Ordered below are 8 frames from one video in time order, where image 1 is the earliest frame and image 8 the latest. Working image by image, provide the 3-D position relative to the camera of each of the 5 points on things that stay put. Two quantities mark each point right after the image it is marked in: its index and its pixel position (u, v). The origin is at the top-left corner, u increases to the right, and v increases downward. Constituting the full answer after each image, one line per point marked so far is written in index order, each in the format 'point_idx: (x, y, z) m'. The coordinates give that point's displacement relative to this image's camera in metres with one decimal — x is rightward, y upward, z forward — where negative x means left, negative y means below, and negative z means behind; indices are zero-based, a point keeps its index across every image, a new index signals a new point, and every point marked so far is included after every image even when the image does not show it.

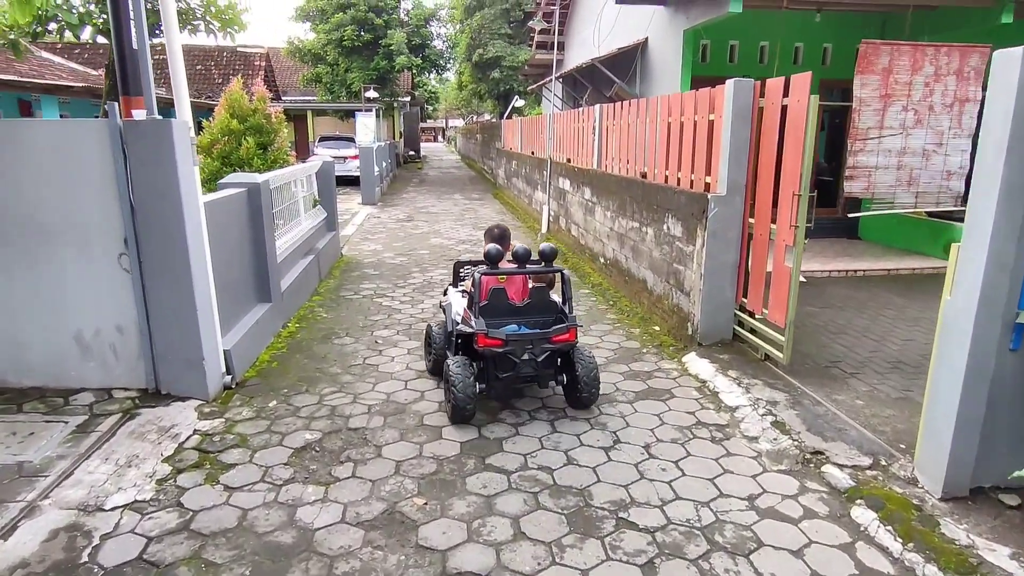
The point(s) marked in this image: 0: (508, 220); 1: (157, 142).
0: (-0.1, +1.2, +11.0) m
1: (-1.7, +0.7, +3.0) m
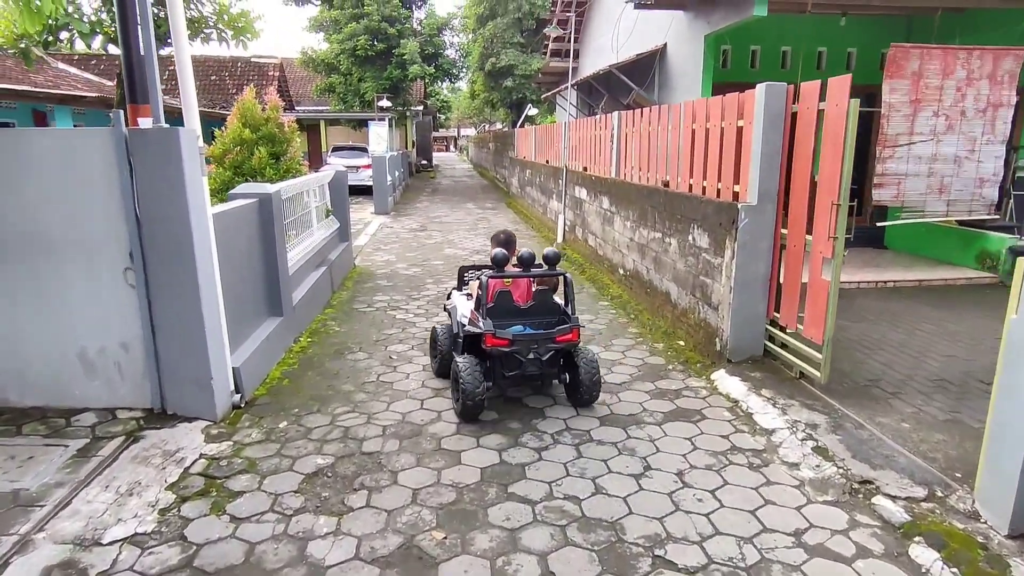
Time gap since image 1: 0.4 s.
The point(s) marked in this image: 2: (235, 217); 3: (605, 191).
0: (+0.2, +1.0, +10.8) m
1: (-1.6, +0.6, +2.9) m
2: (-1.7, +0.4, +3.8) m
3: (+1.0, +1.1, +6.9) m
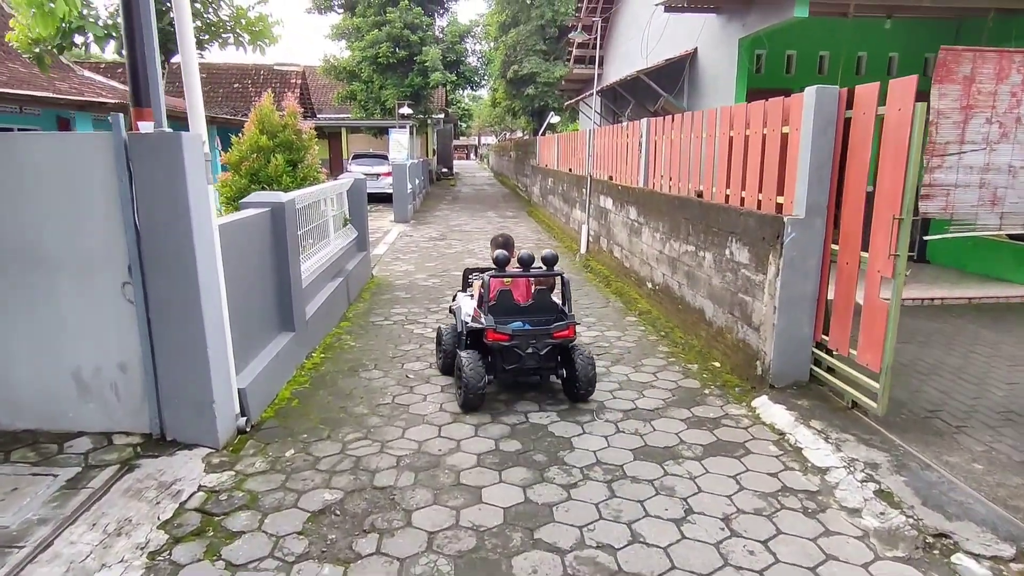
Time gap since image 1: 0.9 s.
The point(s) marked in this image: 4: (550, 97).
0: (+0.5, +0.8, +10.6) m
1: (-1.5, +0.5, +2.7) m
2: (-1.5, +0.3, +3.6) m
3: (+1.3, +0.9, +6.7) m
4: (+1.0, +5.2, +17.3) m
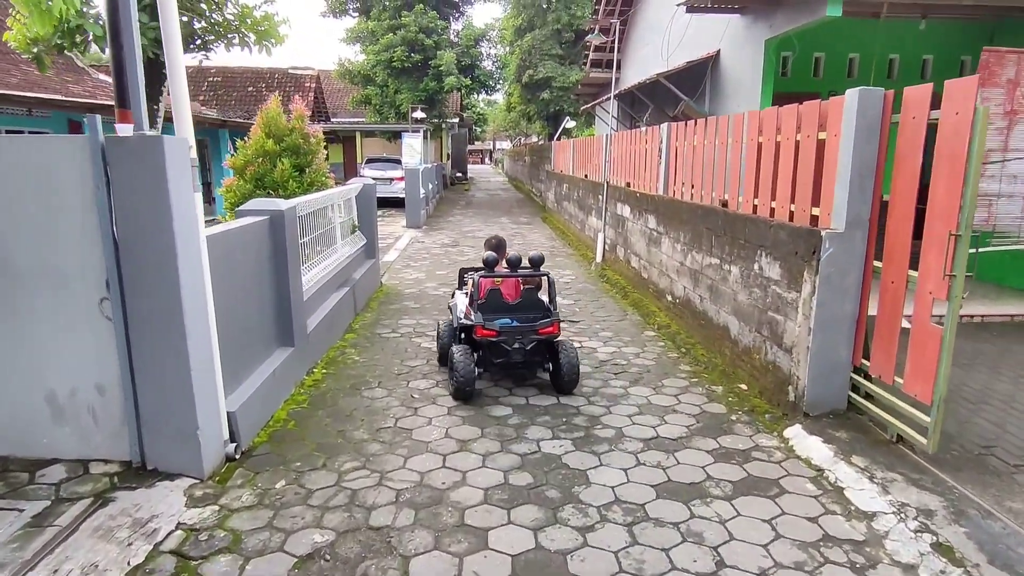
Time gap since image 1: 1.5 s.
0: (+0.8, +0.7, +10.3) m
1: (-1.4, +0.5, +2.5) m
2: (-1.4, +0.3, +3.4) m
3: (+1.4, +0.8, +6.4) m
4: (+1.4, +5.0, +17.0) m
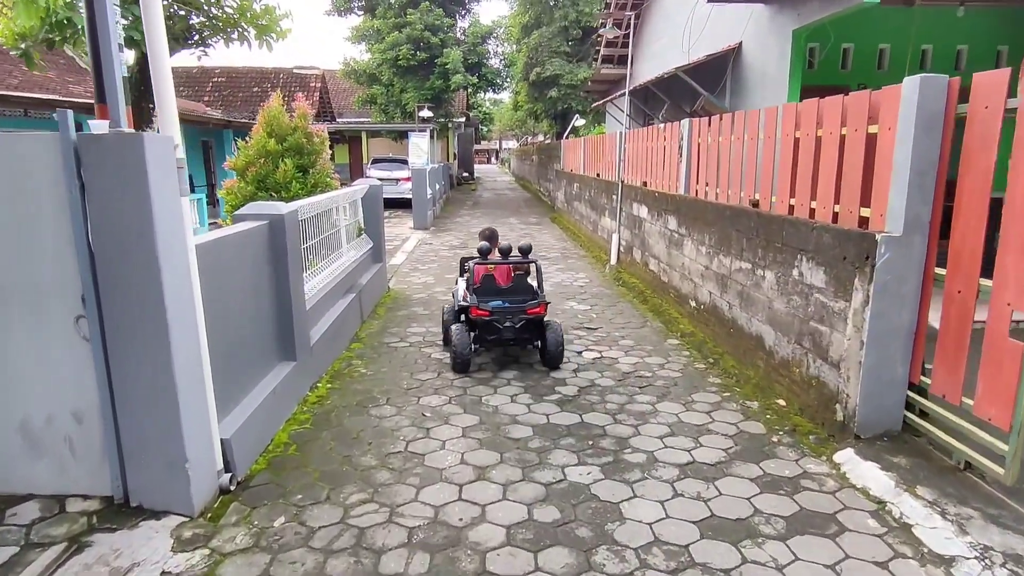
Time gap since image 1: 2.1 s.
0: (+0.9, +0.6, +10.0) m
1: (-1.3, +0.4, +2.2) m
2: (-1.3, +0.2, +3.1) m
3: (+1.5, +0.8, +6.1) m
4: (+1.6, +4.9, +16.7) m
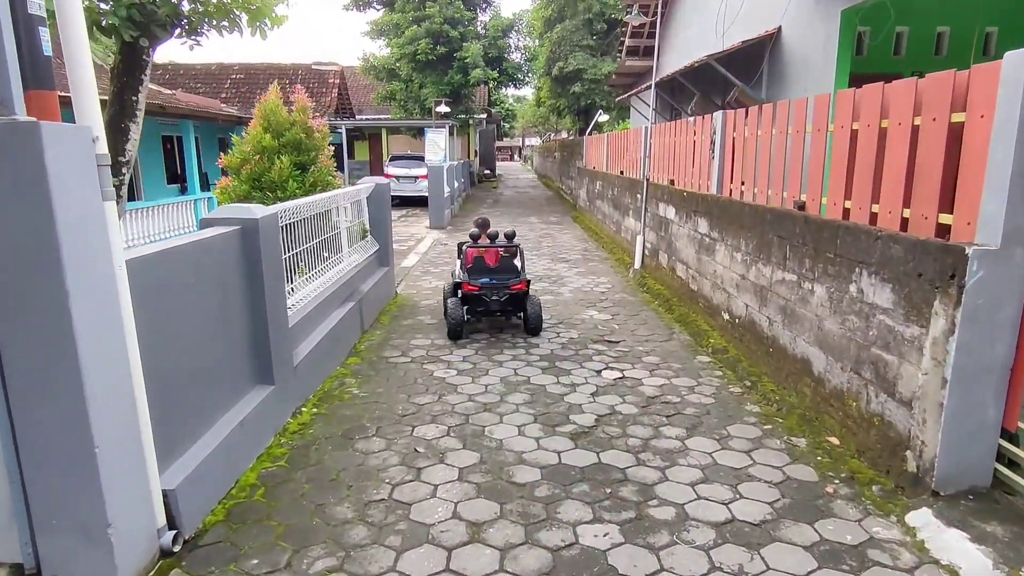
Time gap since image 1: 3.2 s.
0: (+1.2, +0.5, +9.5) m
1: (-1.3, +0.3, +1.7) m
2: (-1.3, +0.1, +2.6) m
3: (+1.6, +0.7, +5.5) m
4: (+2.1, +4.9, +16.1) m
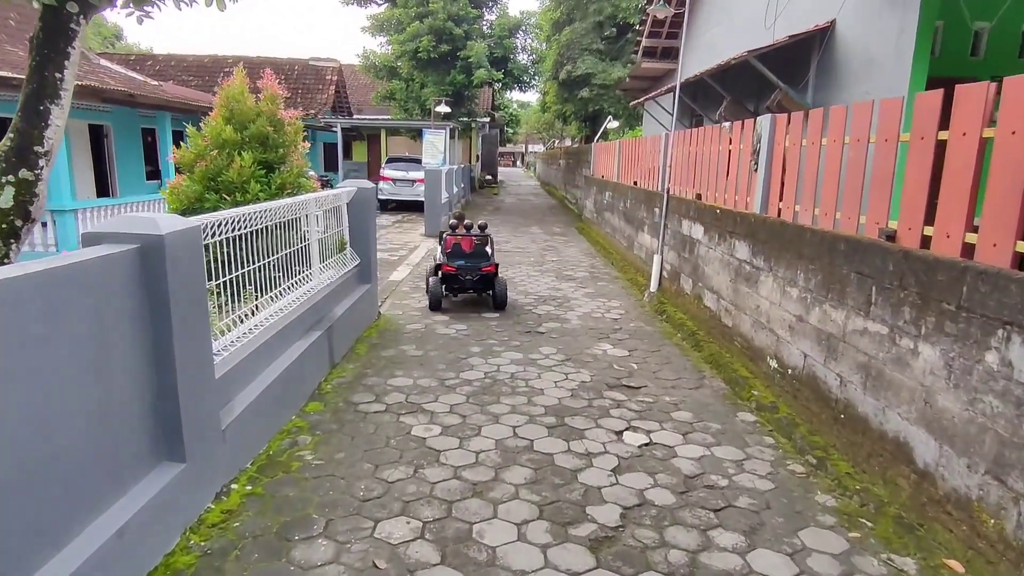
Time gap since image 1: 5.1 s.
0: (+1.2, +0.3, +8.6) m
1: (-1.3, +0.2, +0.8) m
2: (-1.3, 0.0, +1.8) m
3: (+1.7, +0.4, +4.6) m
4: (+2.3, +4.5, +15.3) m
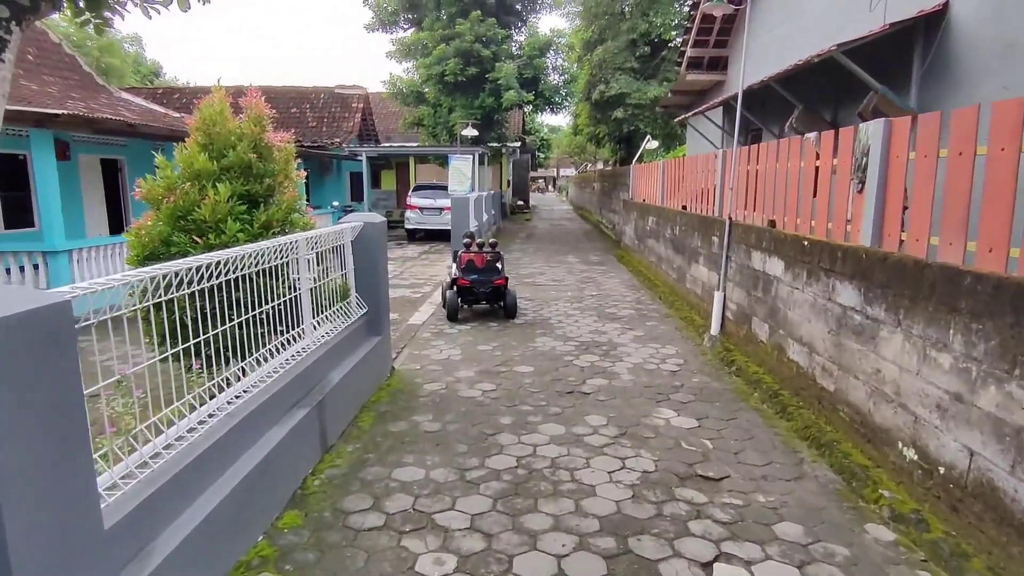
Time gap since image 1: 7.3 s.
0: (+1.6, -0.2, +7.6) m
1: (-1.3, 0.0, 0.0) m
2: (-1.2, -0.3, +0.9) m
3: (+1.9, +0.1, +3.6) m
4: (+3.0, +3.8, +14.4) m
